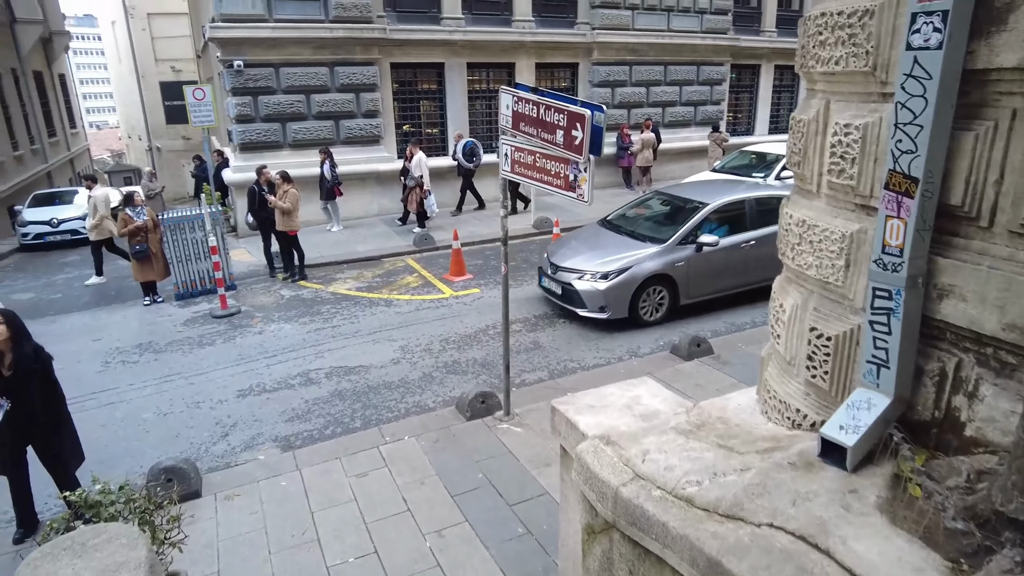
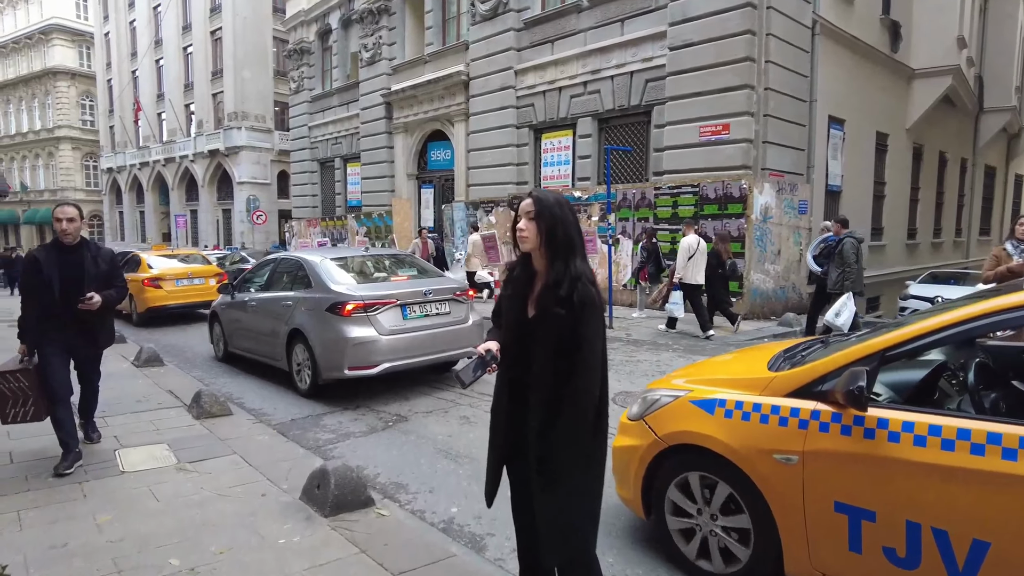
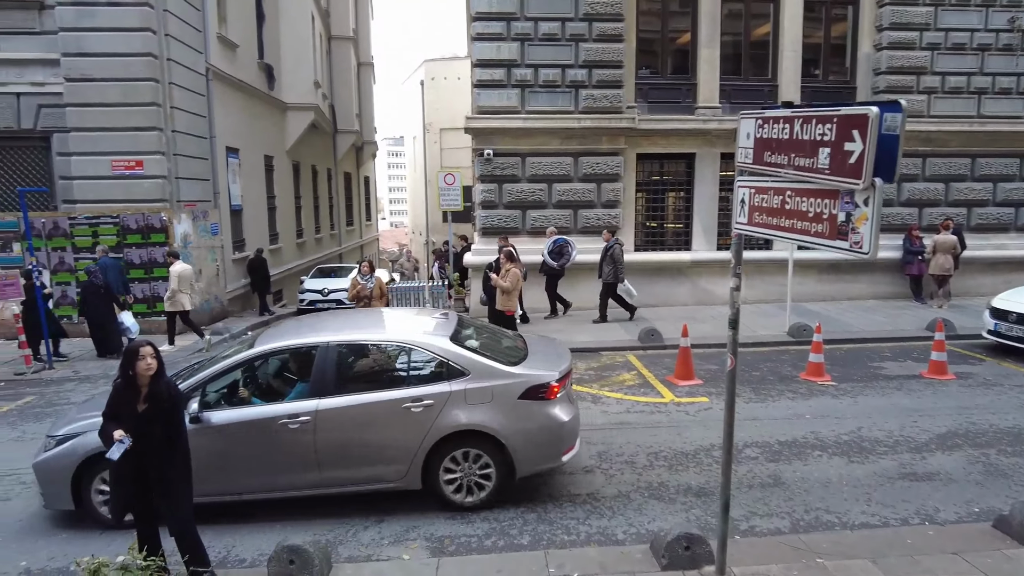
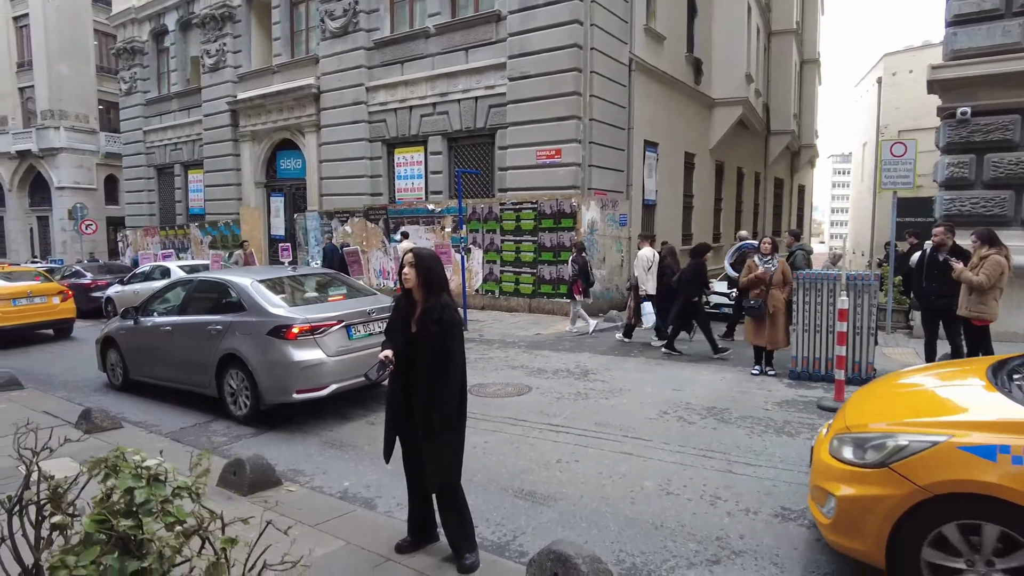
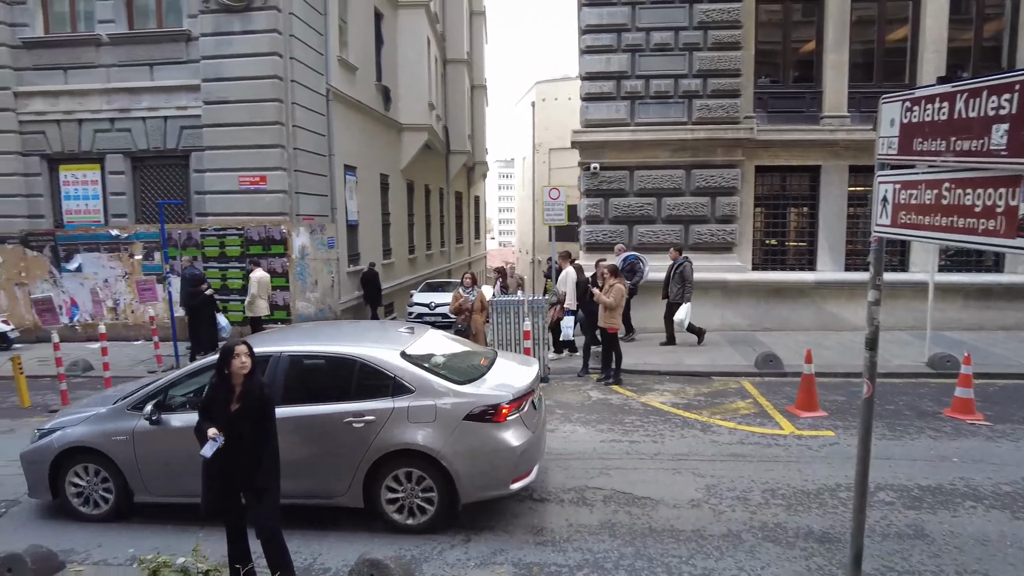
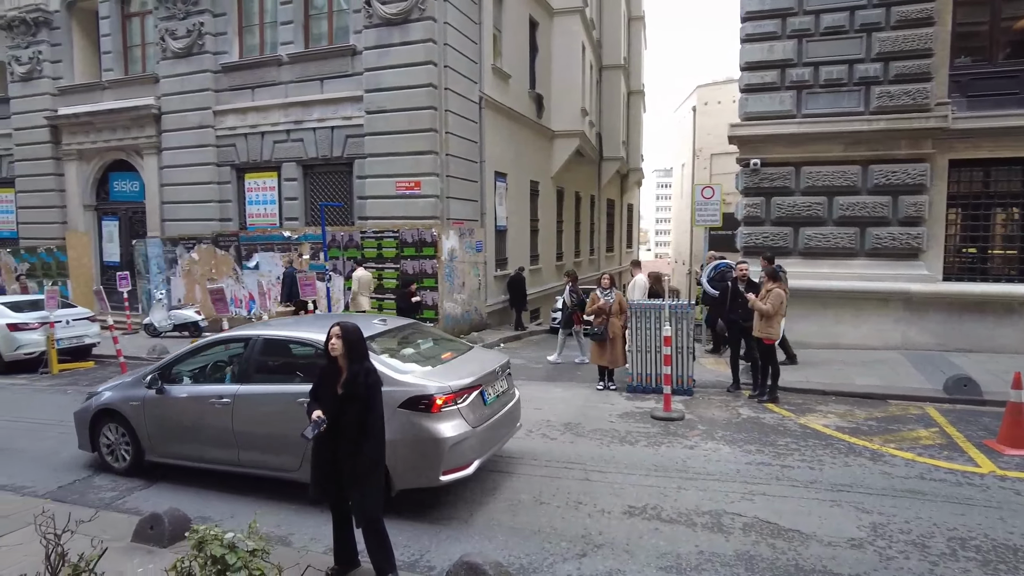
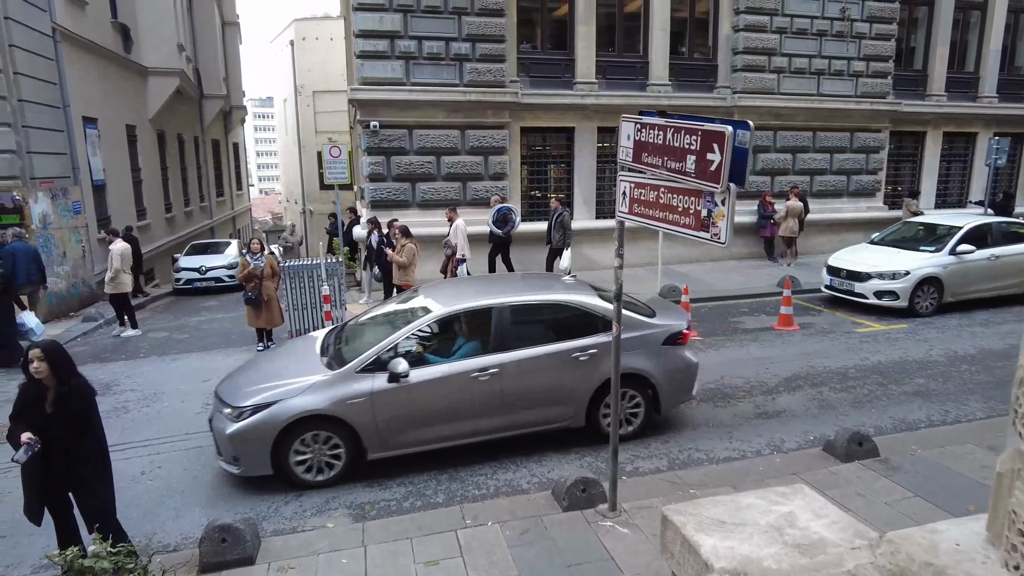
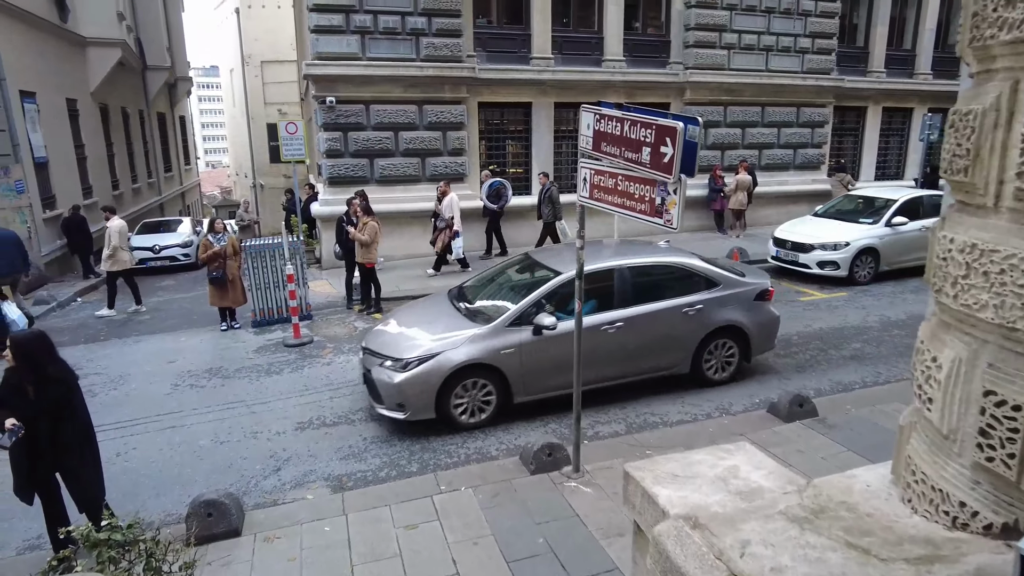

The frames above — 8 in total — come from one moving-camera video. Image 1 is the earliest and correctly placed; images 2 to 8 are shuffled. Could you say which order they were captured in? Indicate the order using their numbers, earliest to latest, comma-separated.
8, 7, 3, 5, 6, 4, 2
